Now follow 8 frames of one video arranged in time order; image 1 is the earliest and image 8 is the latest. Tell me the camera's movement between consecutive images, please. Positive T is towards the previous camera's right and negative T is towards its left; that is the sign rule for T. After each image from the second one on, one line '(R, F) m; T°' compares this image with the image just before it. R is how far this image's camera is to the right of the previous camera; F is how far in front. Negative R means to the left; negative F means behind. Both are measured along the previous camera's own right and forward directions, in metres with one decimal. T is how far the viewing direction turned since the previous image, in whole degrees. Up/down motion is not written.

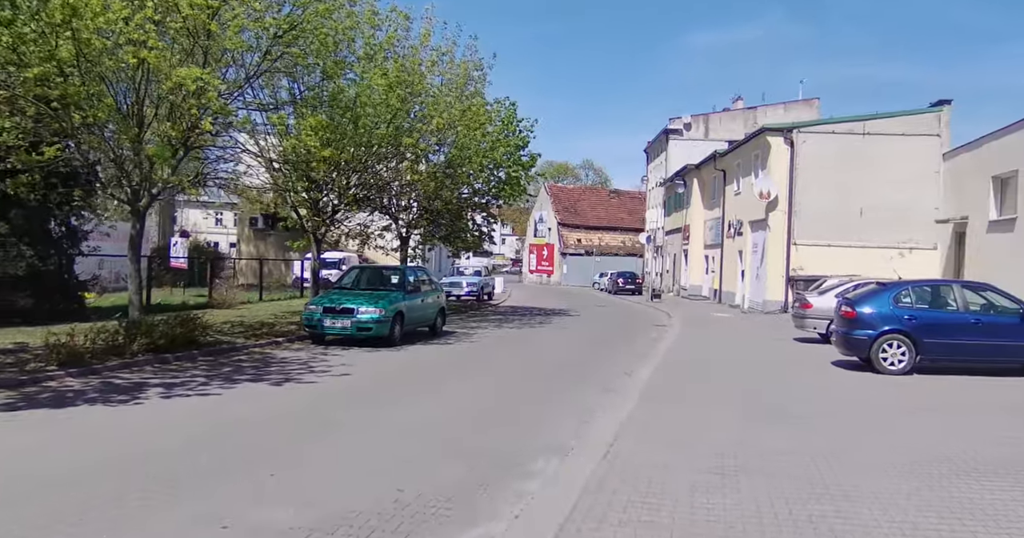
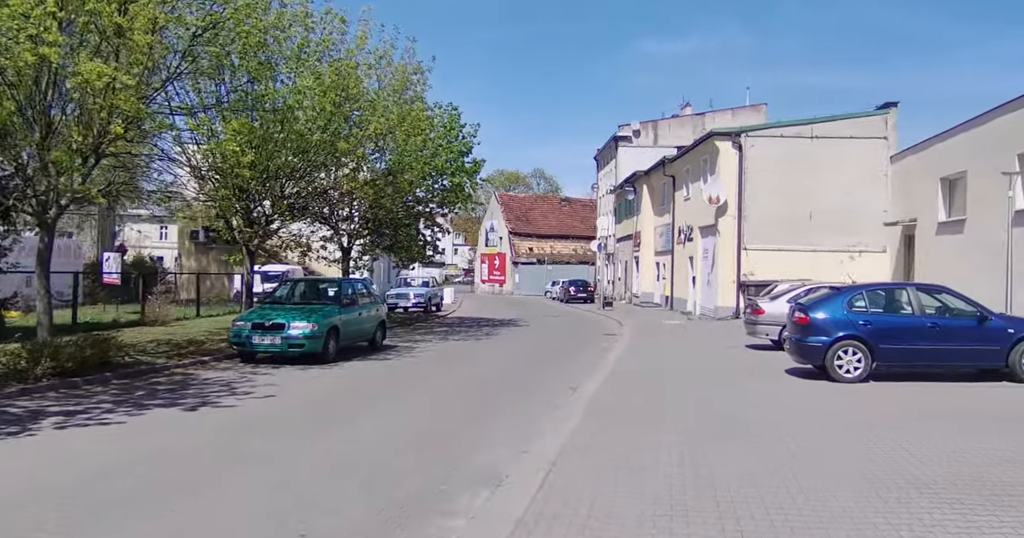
(+0.2, +0.7) m; +4°
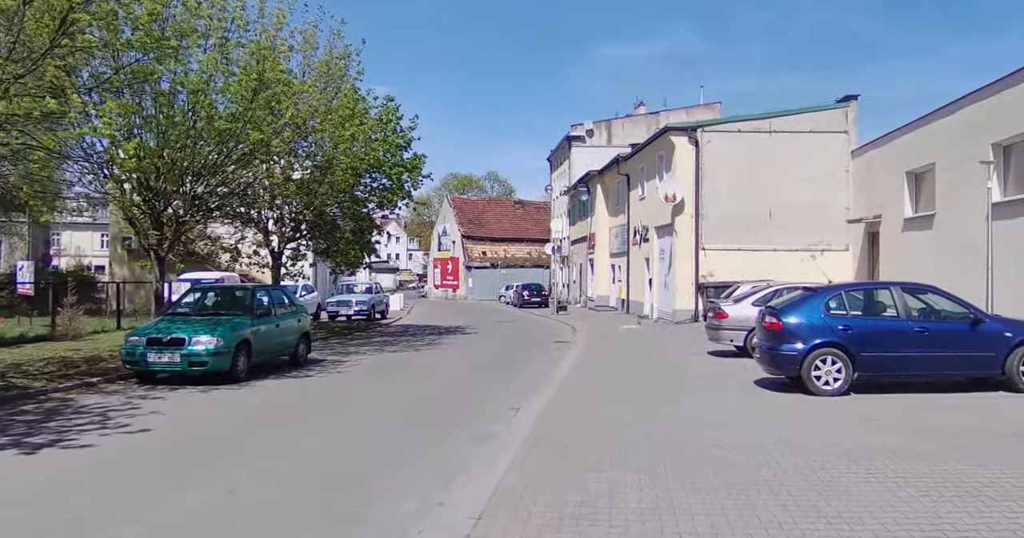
(+0.3, +1.6) m; +3°
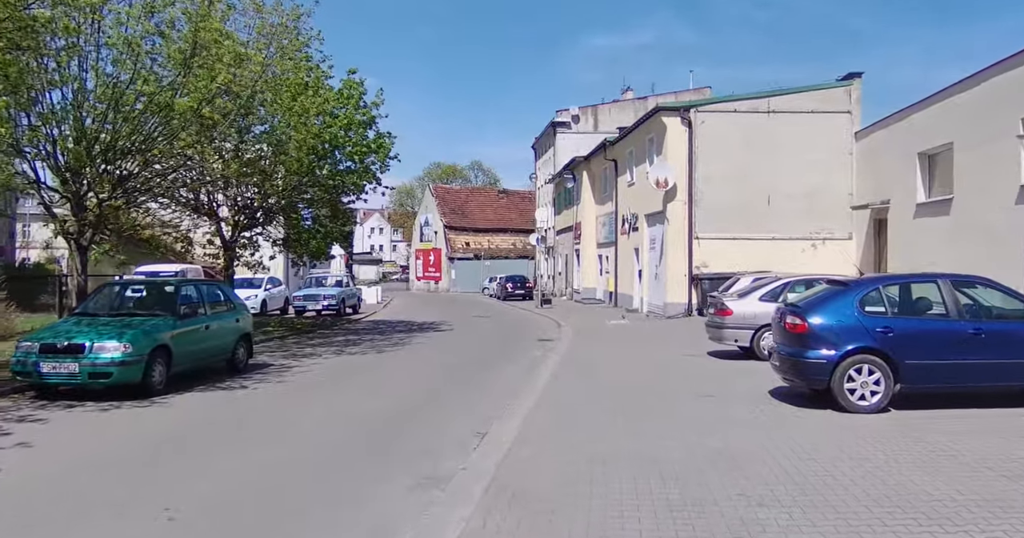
(+0.2, +1.9) m; +1°
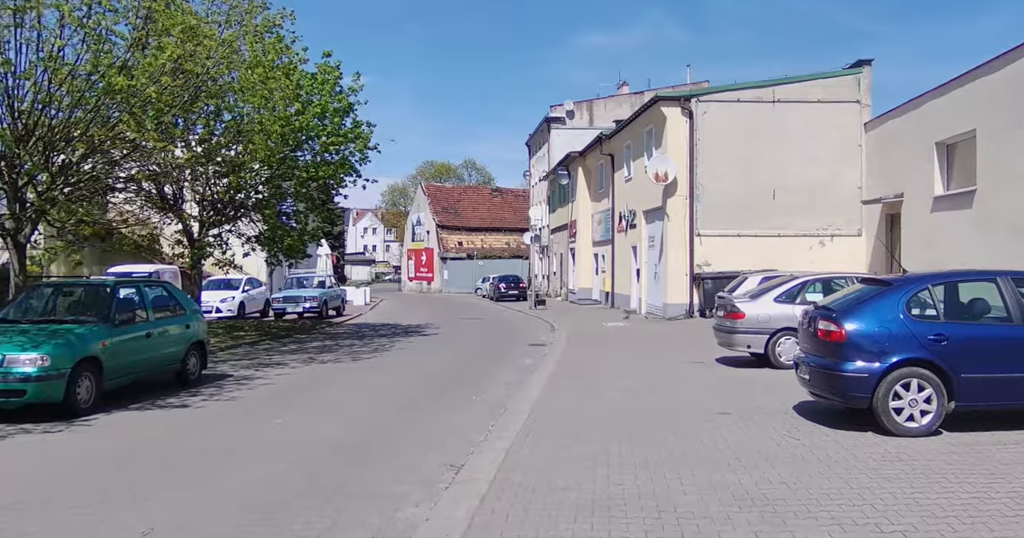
(+0.1, +1.3) m; 0°
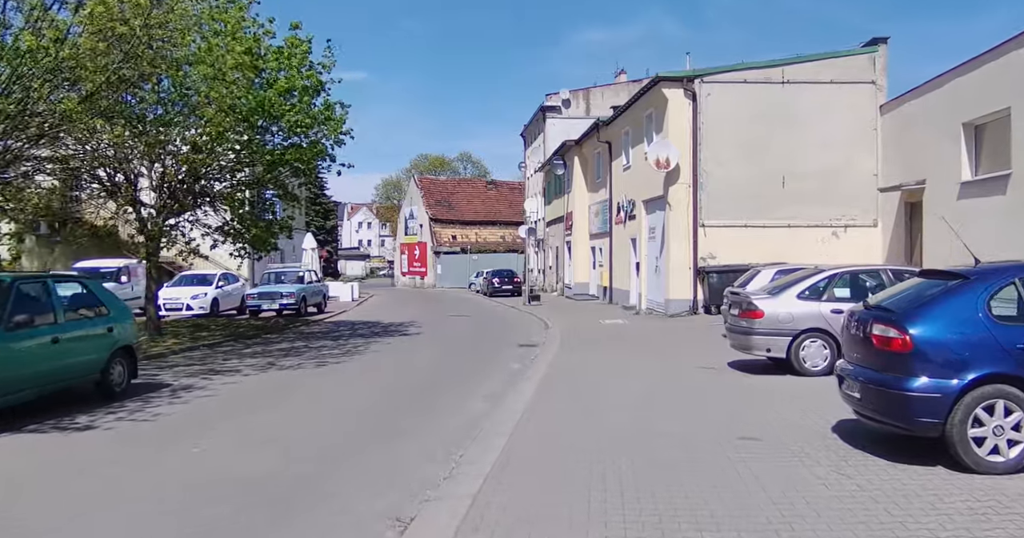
(+0.2, +1.6) m; 0°
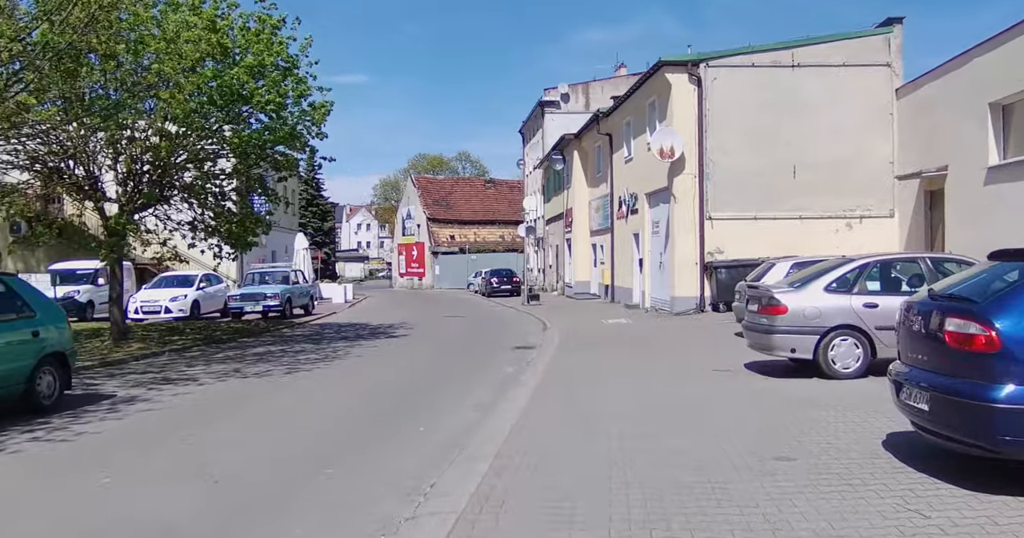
(+0.1, +1.2) m; 0°
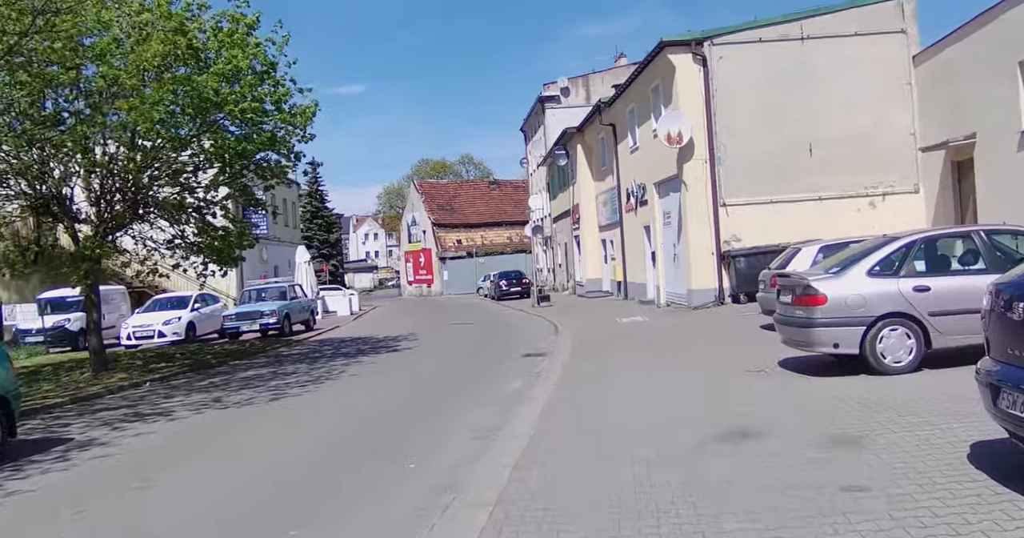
(+0.1, +1.0) m; -1°
